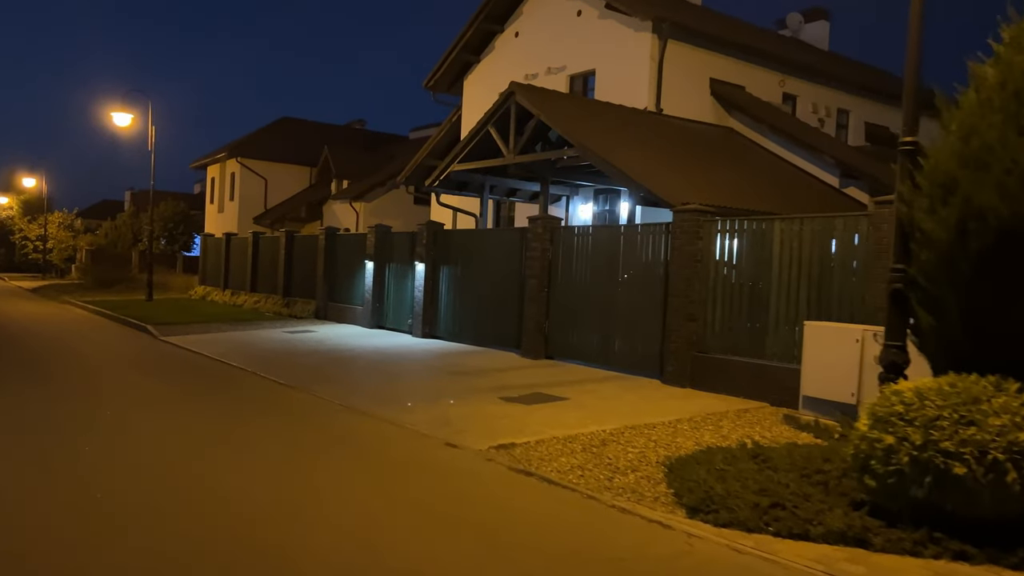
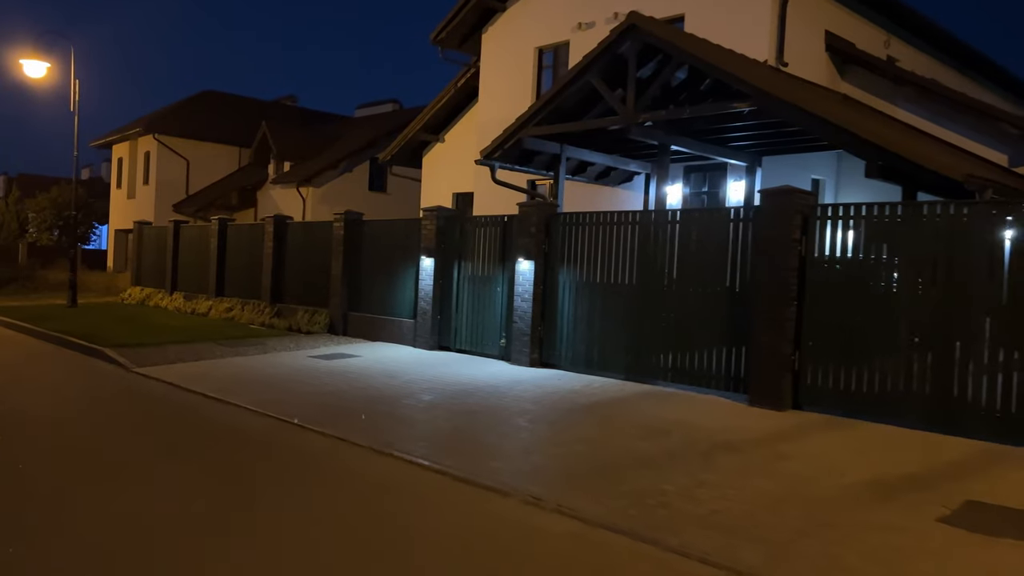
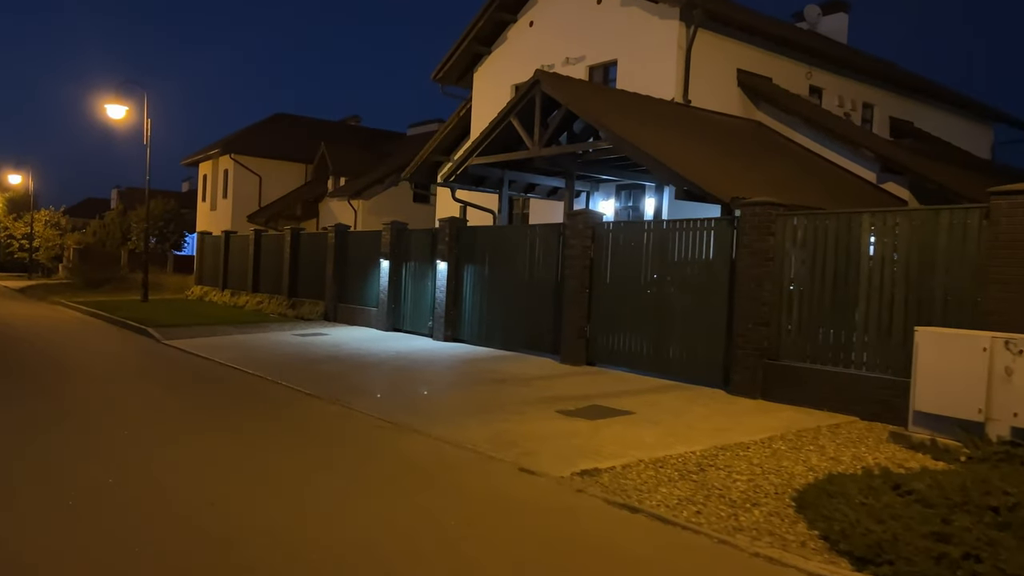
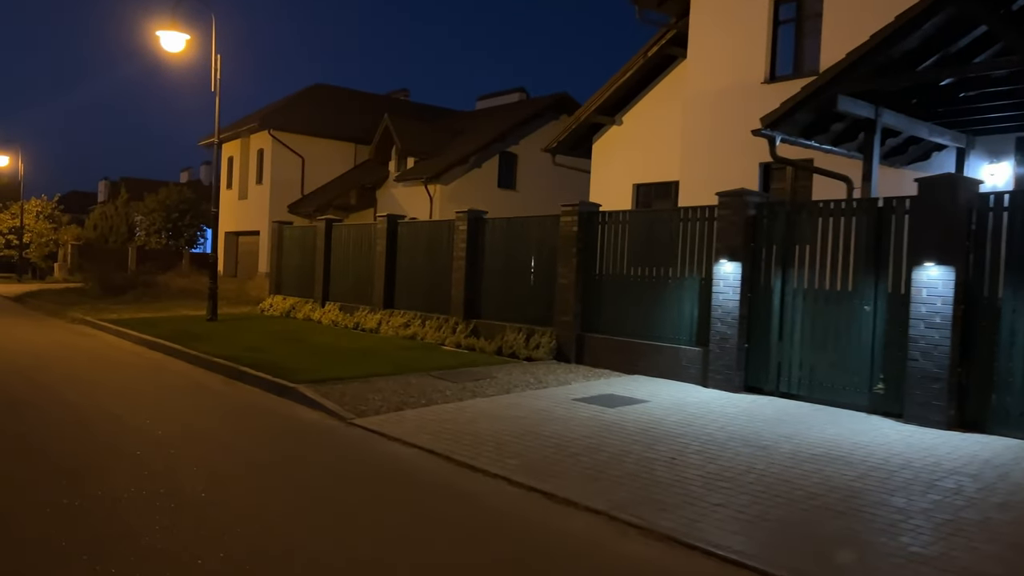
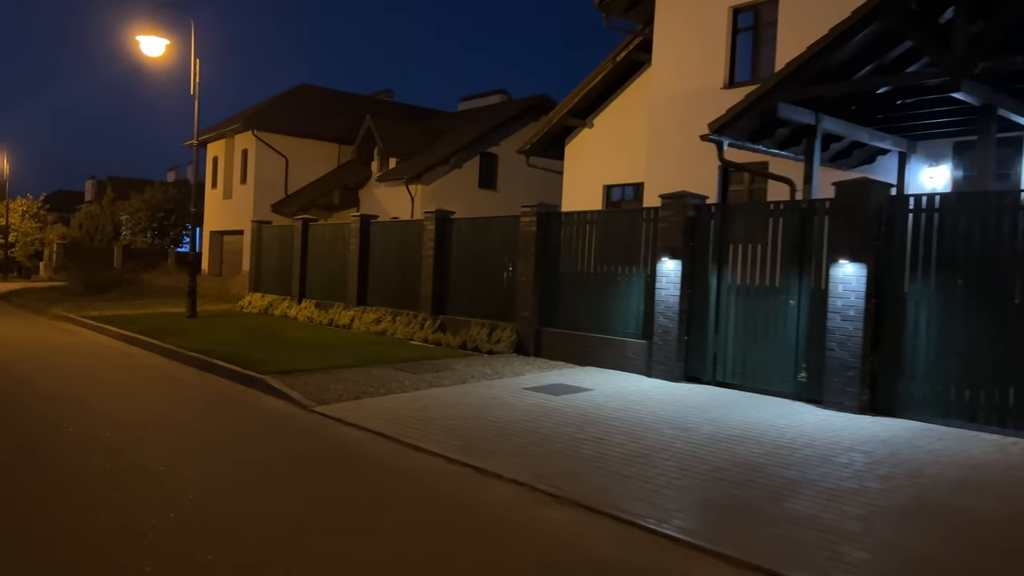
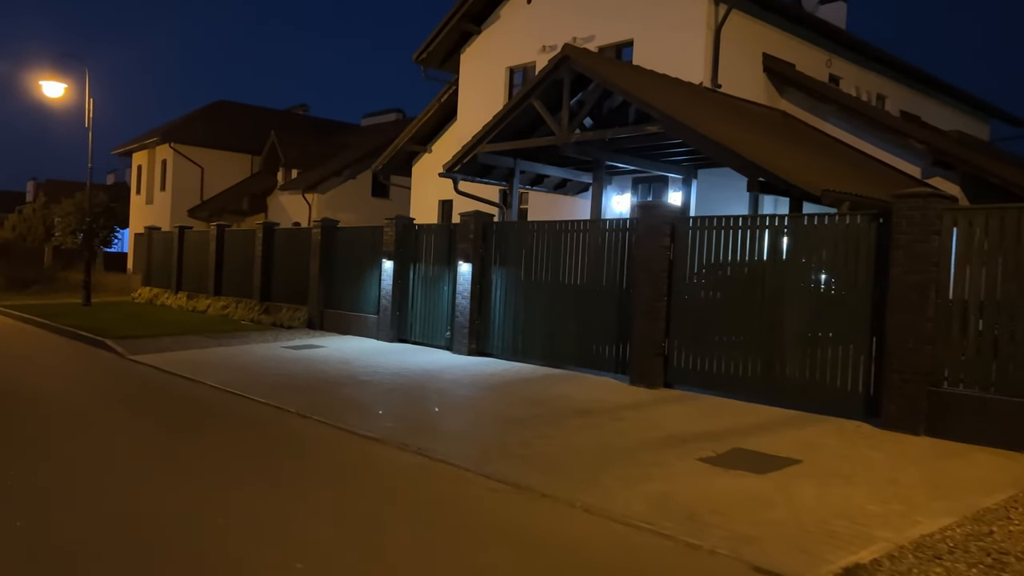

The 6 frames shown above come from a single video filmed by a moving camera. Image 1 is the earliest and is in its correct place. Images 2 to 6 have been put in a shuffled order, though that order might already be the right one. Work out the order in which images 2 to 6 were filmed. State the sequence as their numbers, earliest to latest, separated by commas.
3, 6, 2, 5, 4
